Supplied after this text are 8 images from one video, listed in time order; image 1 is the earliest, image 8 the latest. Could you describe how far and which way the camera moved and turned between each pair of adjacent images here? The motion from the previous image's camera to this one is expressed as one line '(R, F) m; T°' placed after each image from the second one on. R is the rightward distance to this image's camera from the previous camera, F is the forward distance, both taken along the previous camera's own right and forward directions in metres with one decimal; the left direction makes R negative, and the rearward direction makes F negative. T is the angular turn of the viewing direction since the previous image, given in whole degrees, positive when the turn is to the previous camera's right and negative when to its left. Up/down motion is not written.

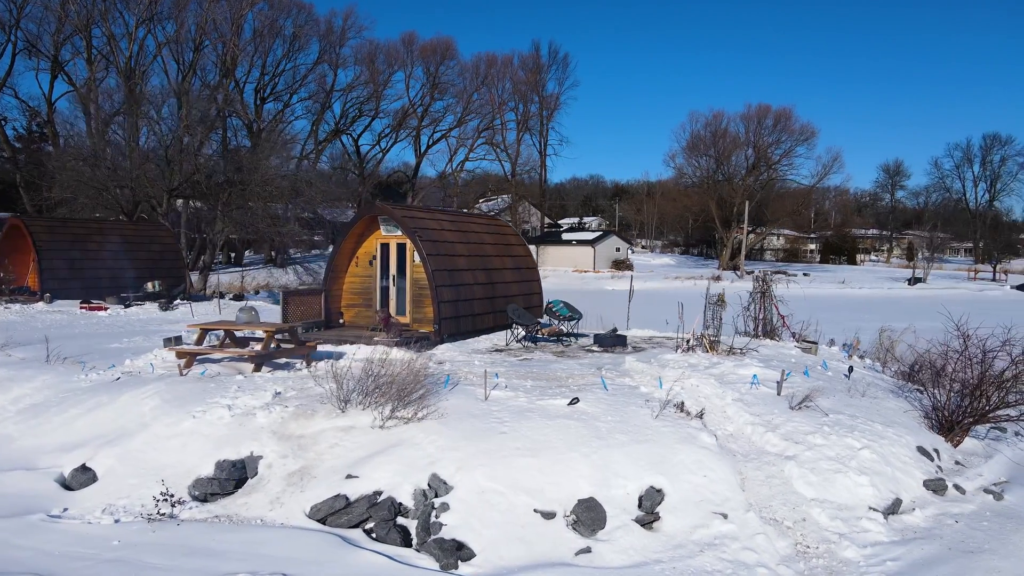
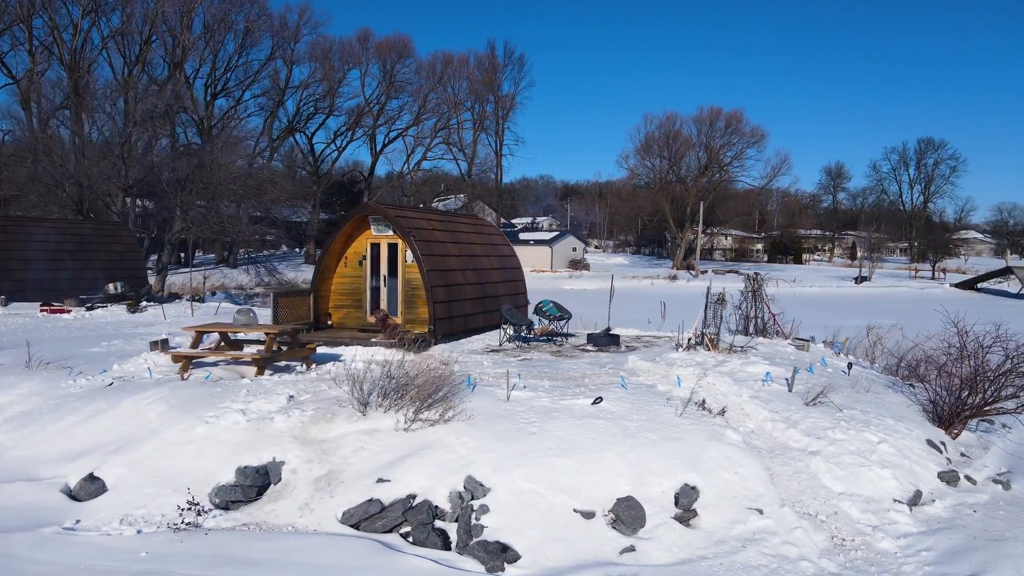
(-0.7, 0.0) m; +4°
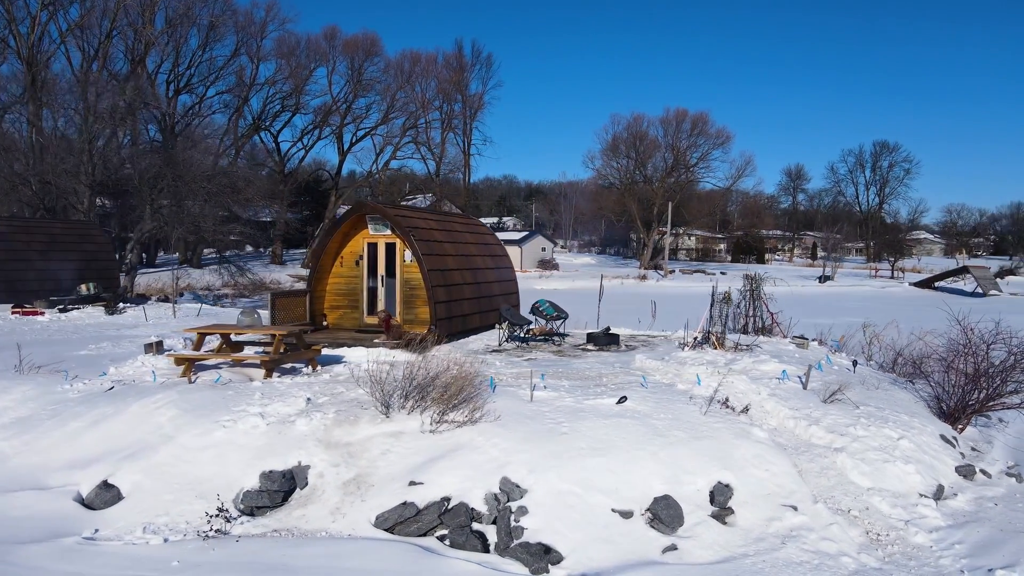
(-0.6, +0.1) m; +3°
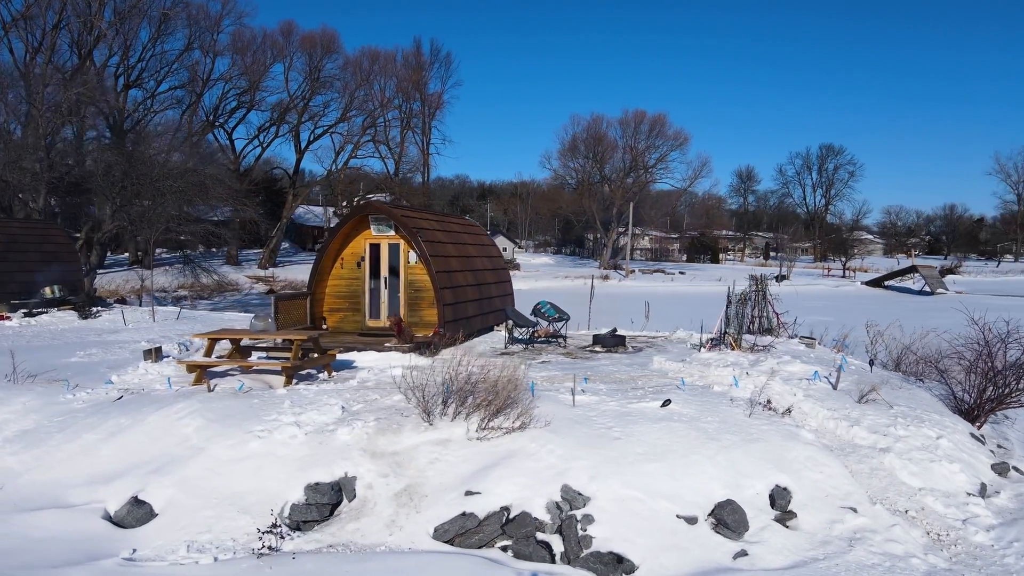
(-0.9, +0.2) m; +3°
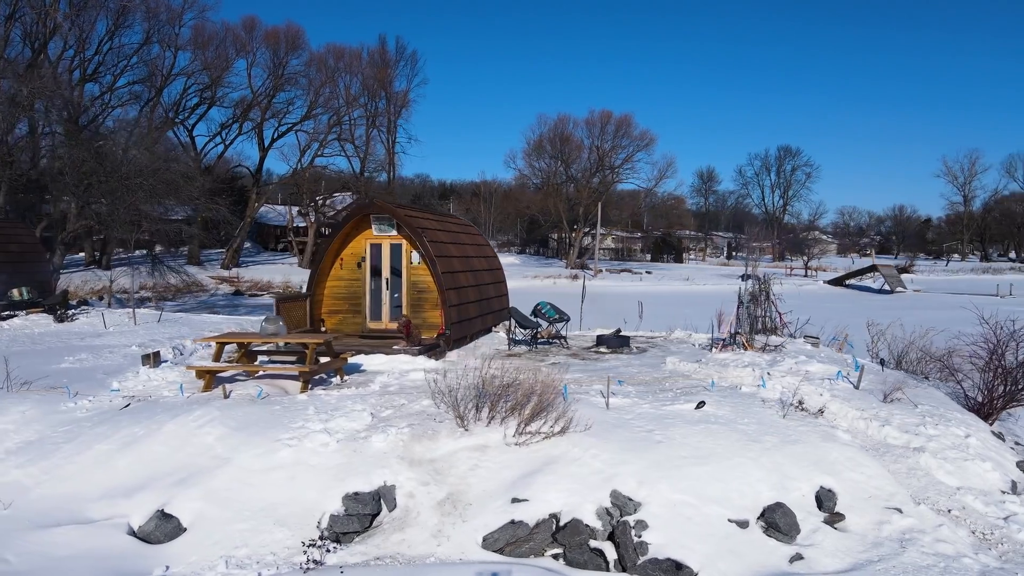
(-0.7, +0.2) m; +3°
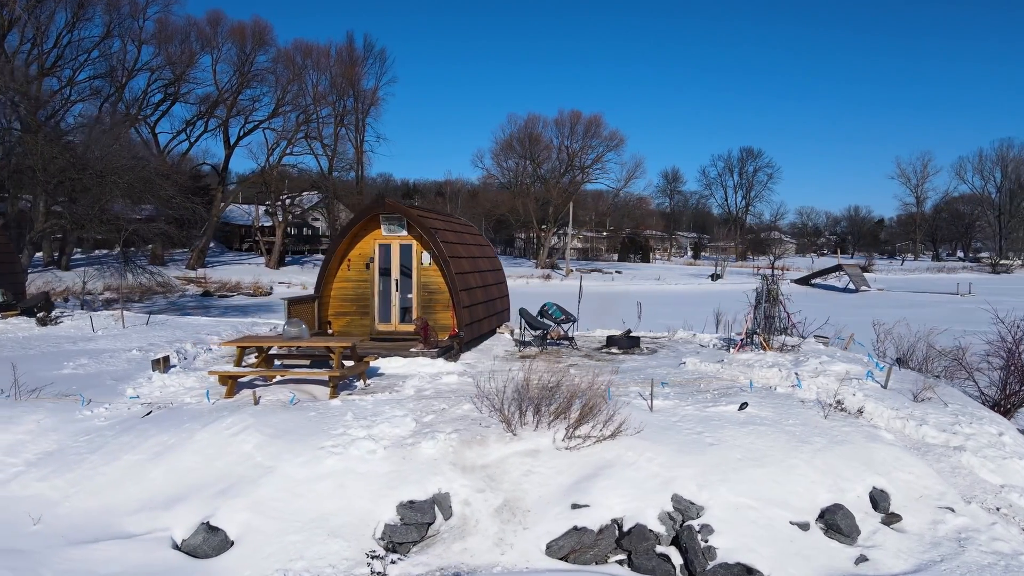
(-0.8, +0.1) m; +3°
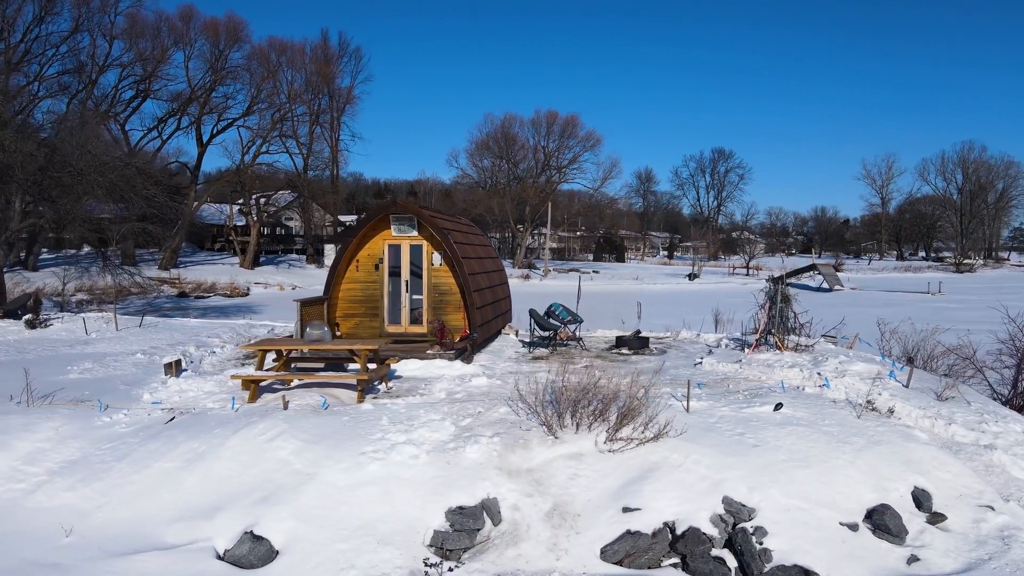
(-0.6, +0.1) m; +2°
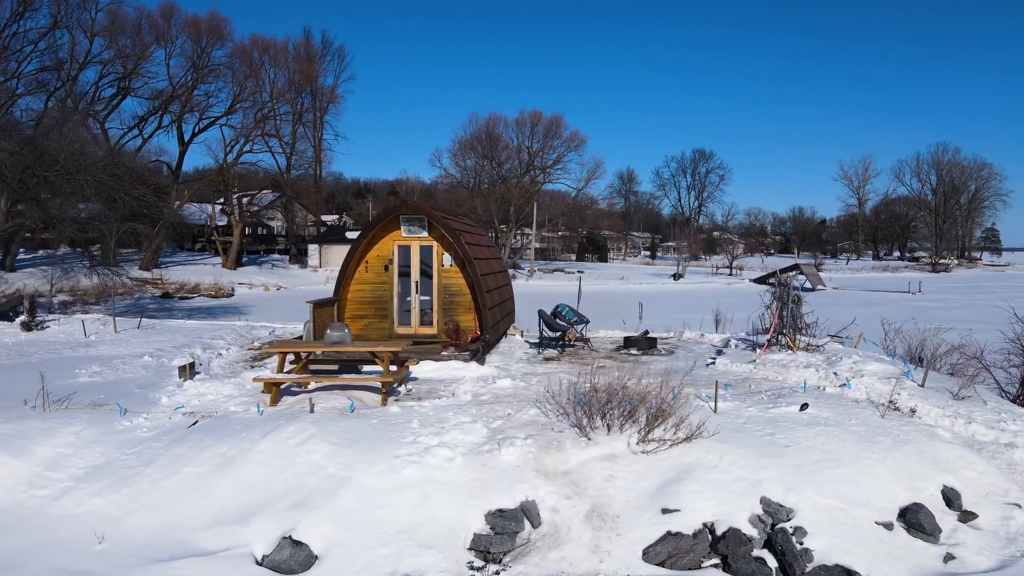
(-0.5, 0.0) m; +1°
